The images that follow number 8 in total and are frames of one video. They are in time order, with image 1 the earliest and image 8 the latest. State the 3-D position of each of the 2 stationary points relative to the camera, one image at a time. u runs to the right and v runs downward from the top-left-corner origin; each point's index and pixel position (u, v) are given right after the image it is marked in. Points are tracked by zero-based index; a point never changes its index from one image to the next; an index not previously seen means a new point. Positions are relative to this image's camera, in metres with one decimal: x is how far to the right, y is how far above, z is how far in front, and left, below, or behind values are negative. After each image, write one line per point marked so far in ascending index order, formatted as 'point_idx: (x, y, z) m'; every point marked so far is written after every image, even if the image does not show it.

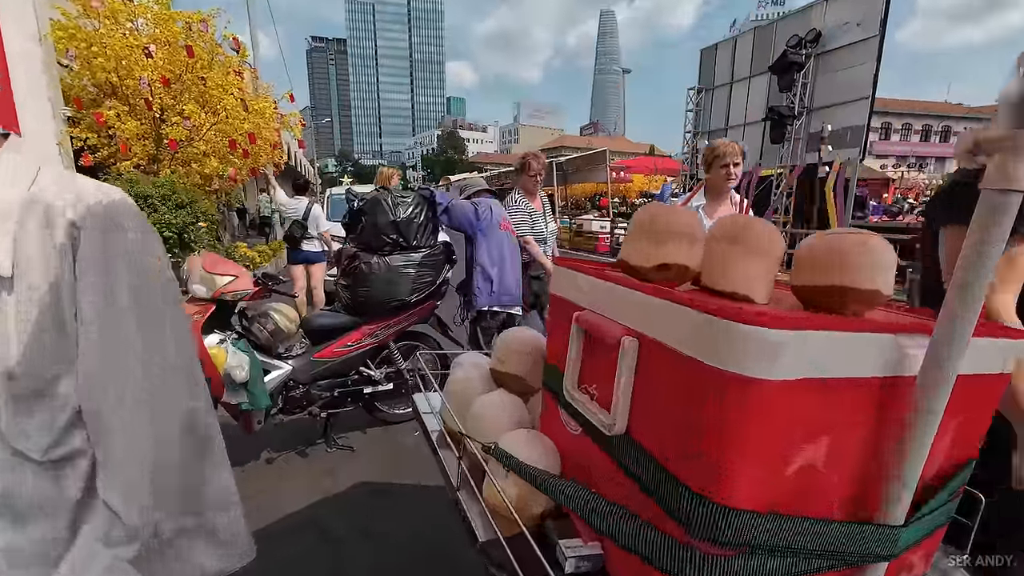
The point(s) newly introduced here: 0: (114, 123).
0: (-6.6, +2.7, +7.1) m
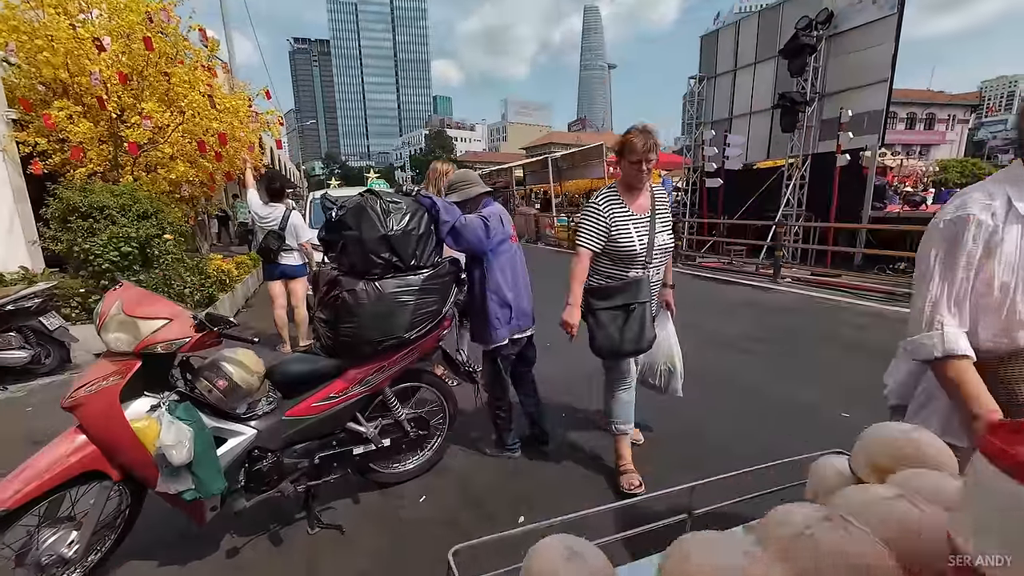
0: (-6.6, +2.4, +6.3) m
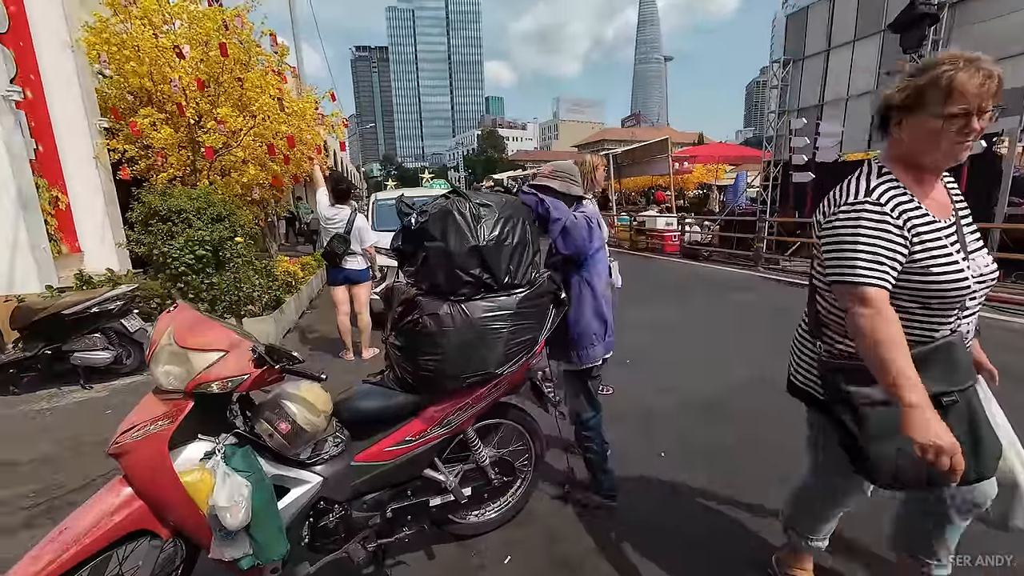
0: (-5.6, +2.4, +6.6) m
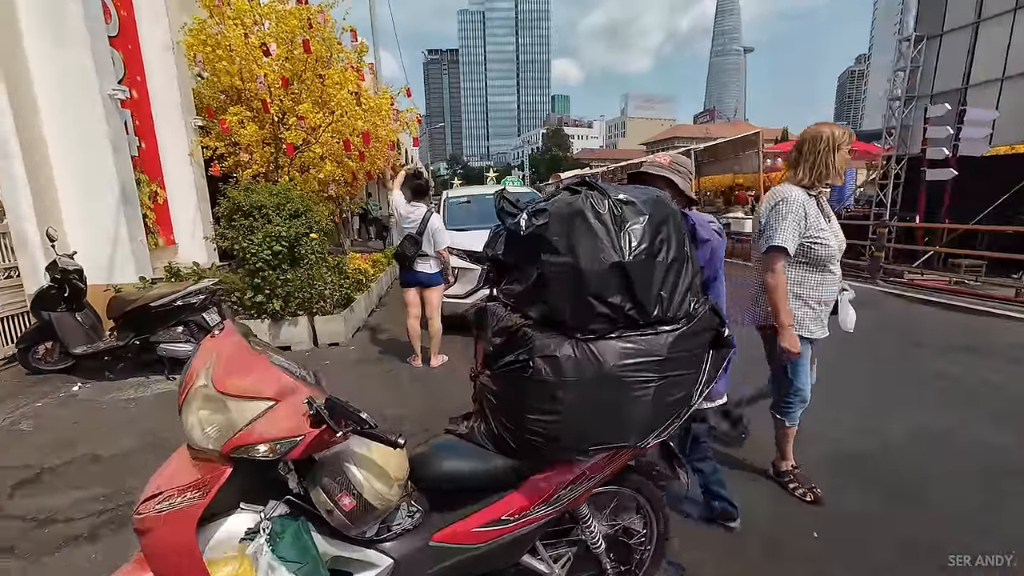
0: (-4.4, +2.5, +6.7) m
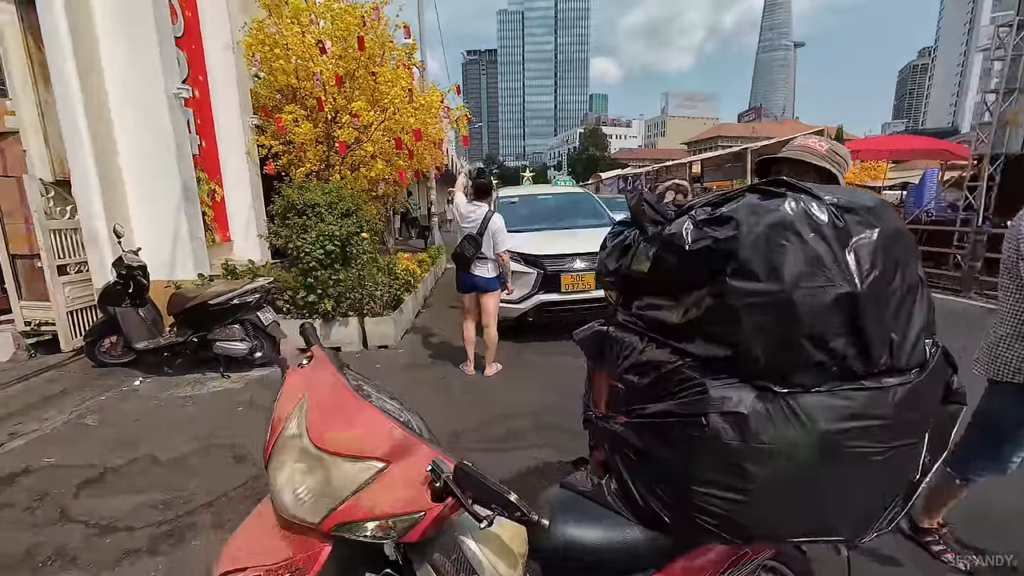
0: (-3.5, +2.5, +6.8) m
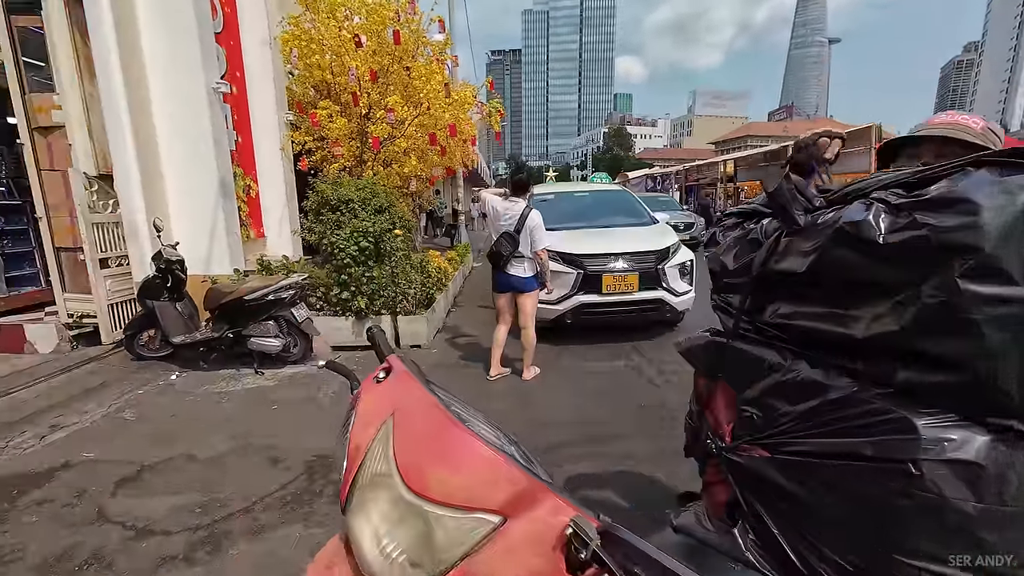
0: (-2.9, +2.6, +6.7) m
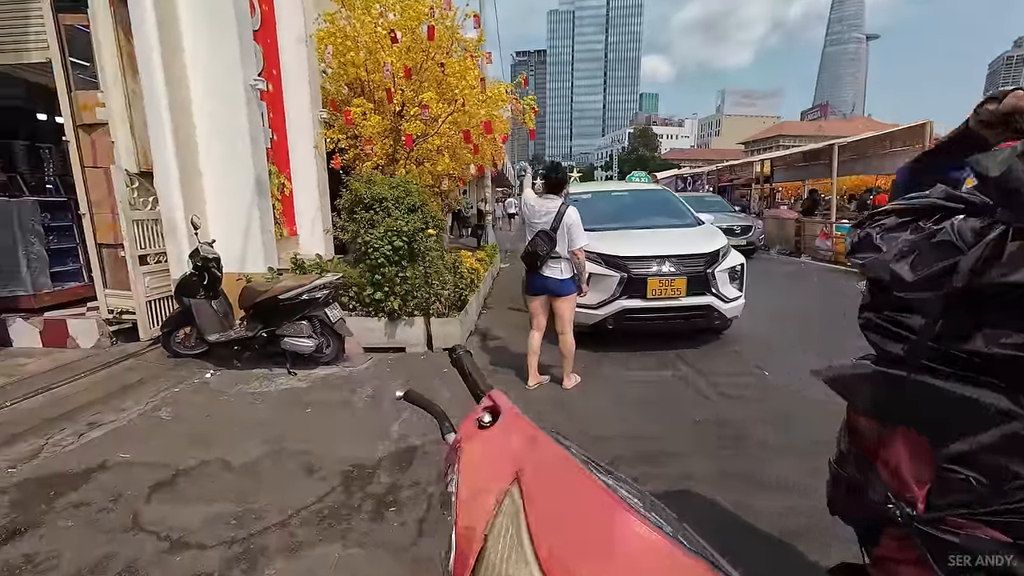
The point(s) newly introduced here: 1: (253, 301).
0: (-2.4, +2.6, +6.7) m
1: (-2.8, -0.1, +4.7) m
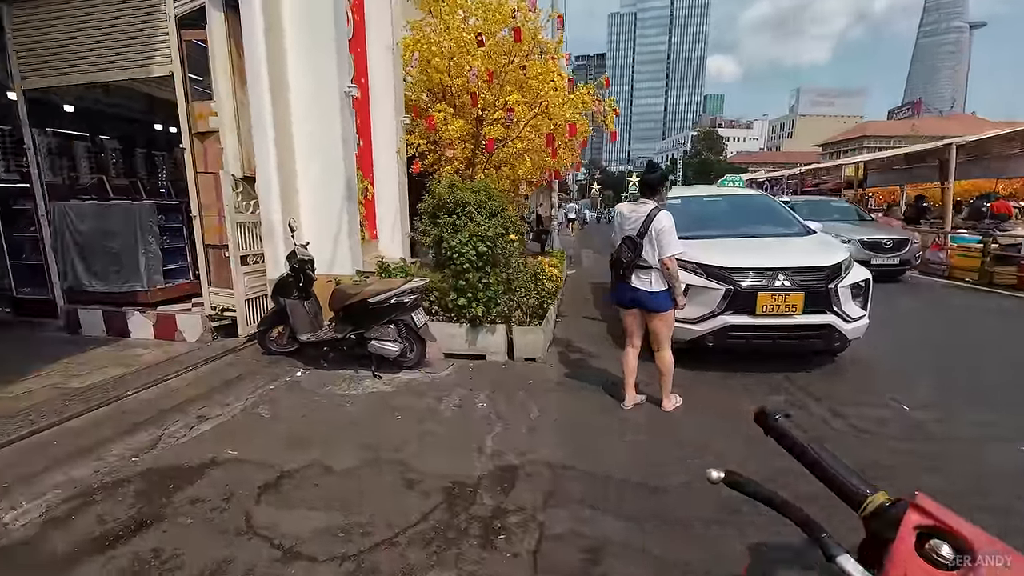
0: (-1.1, +2.5, +6.7) m
1: (-1.9, -0.2, +4.7) m
